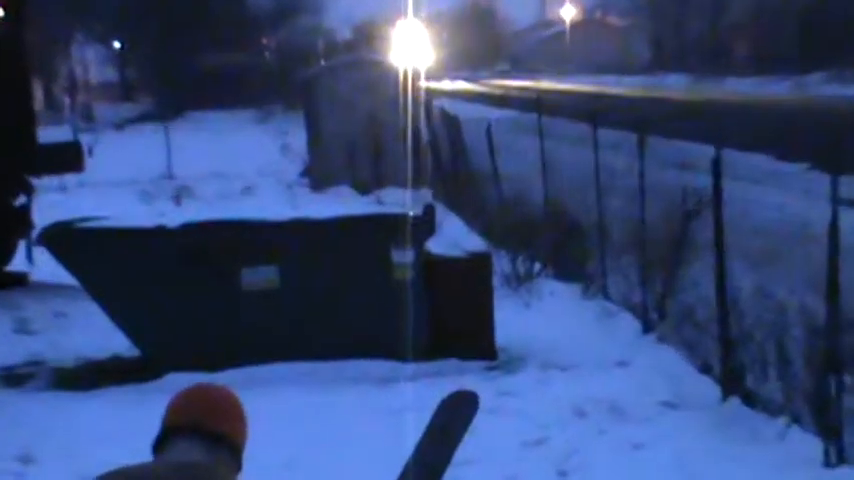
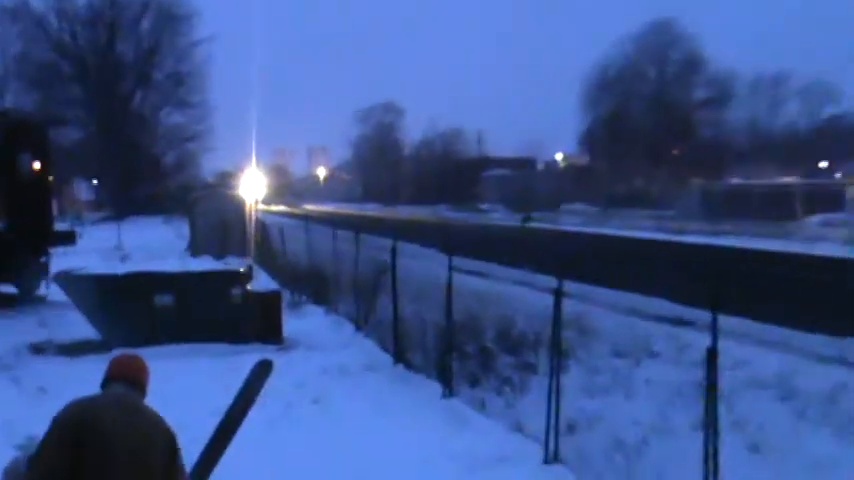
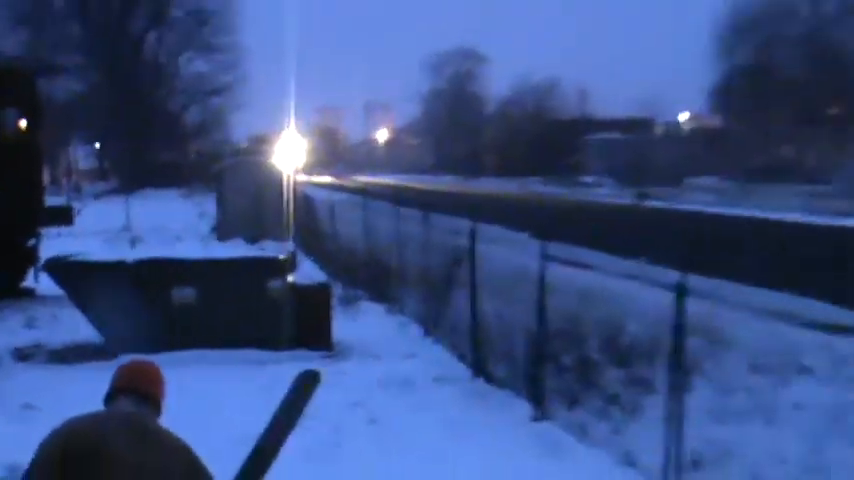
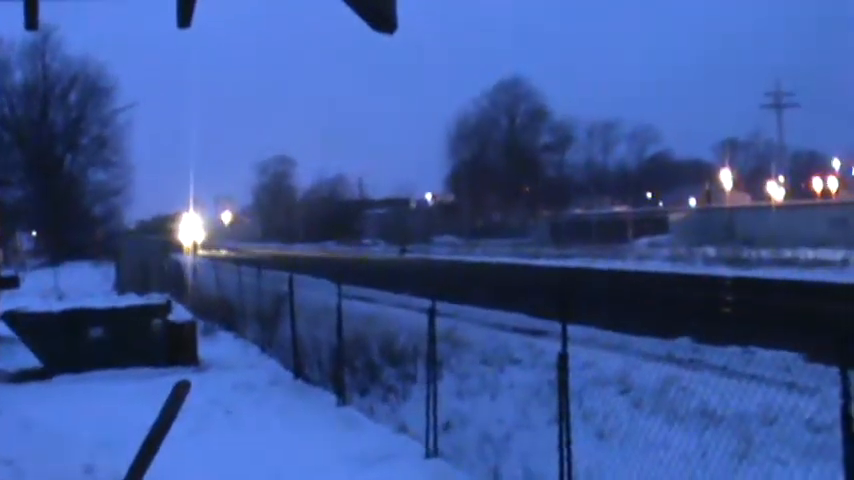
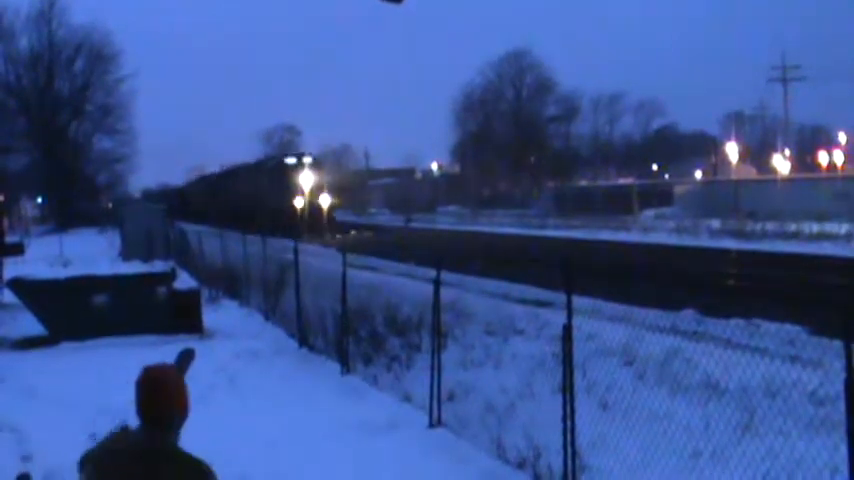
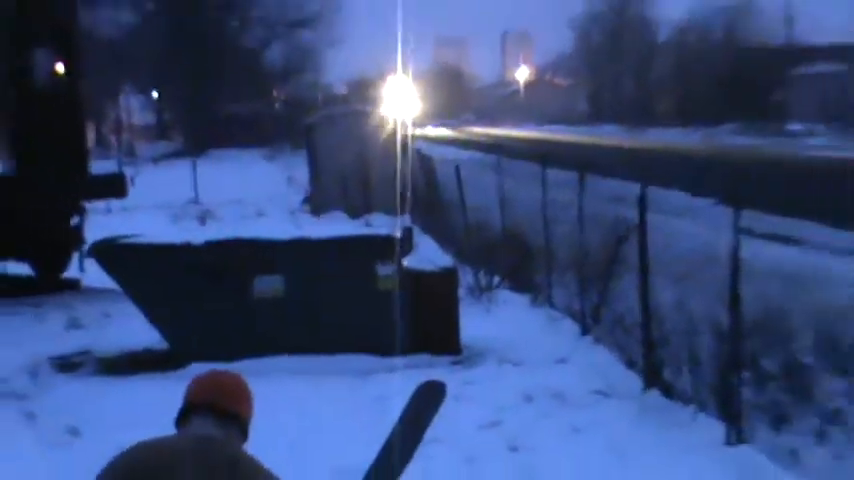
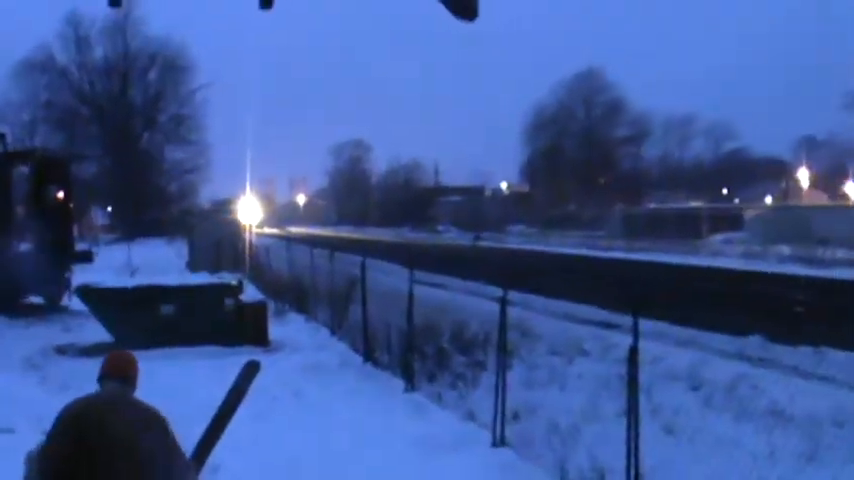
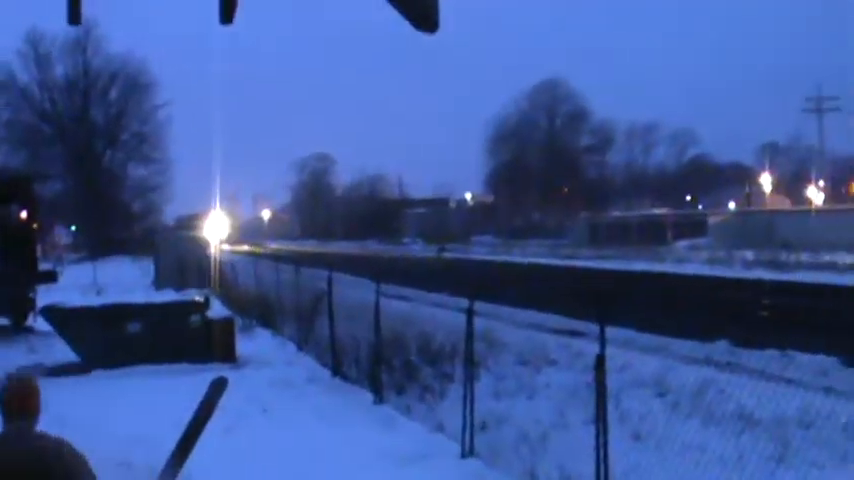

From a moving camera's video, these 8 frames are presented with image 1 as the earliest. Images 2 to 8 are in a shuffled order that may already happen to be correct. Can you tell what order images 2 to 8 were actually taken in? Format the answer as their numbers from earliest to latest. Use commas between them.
6, 3, 2, 7, 8, 4, 5
